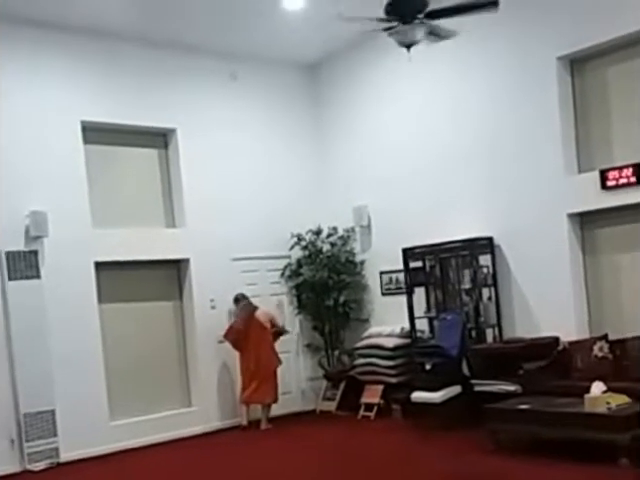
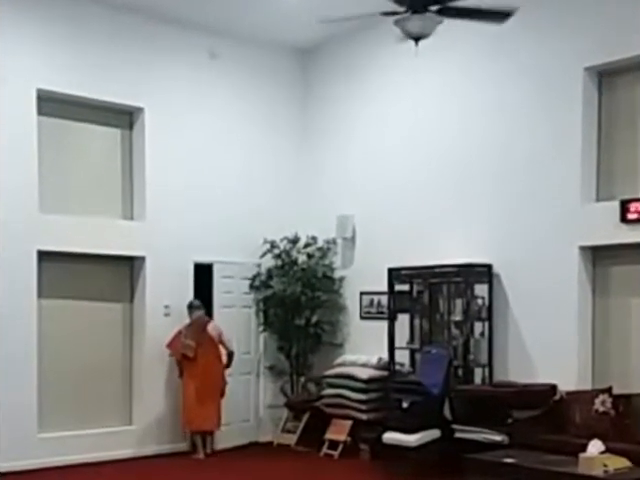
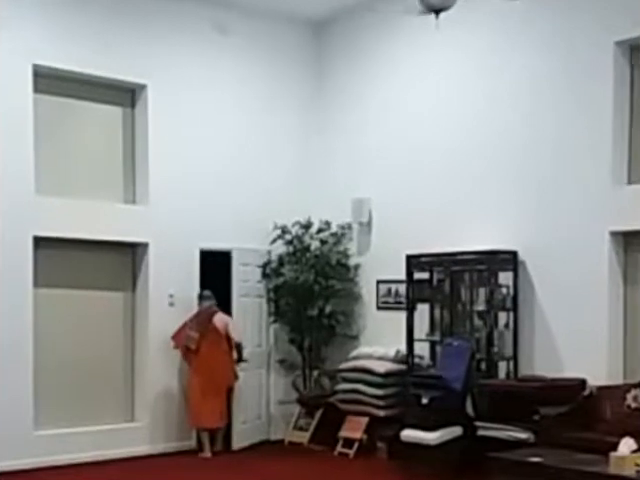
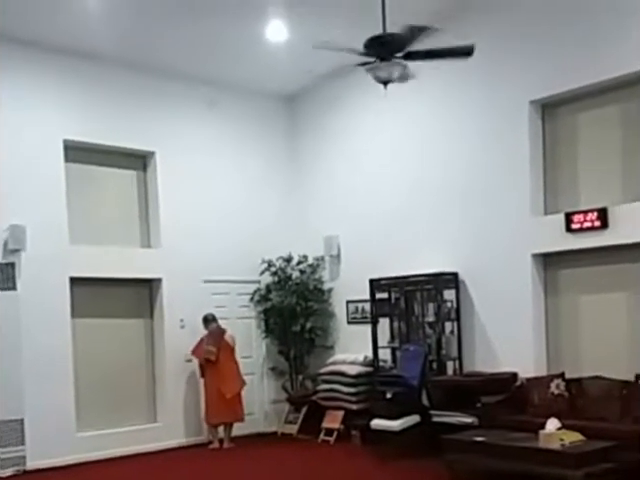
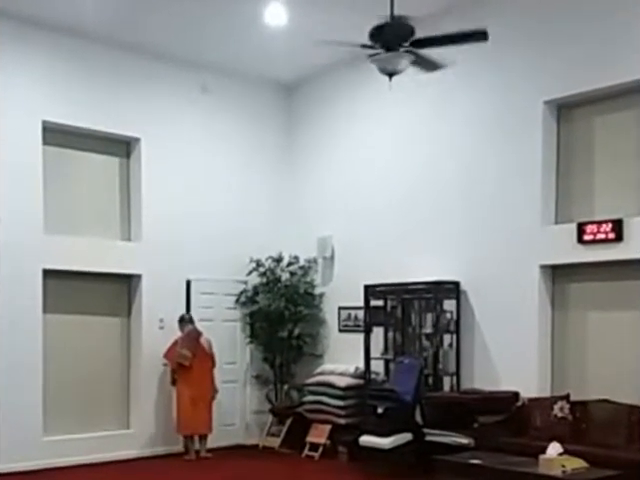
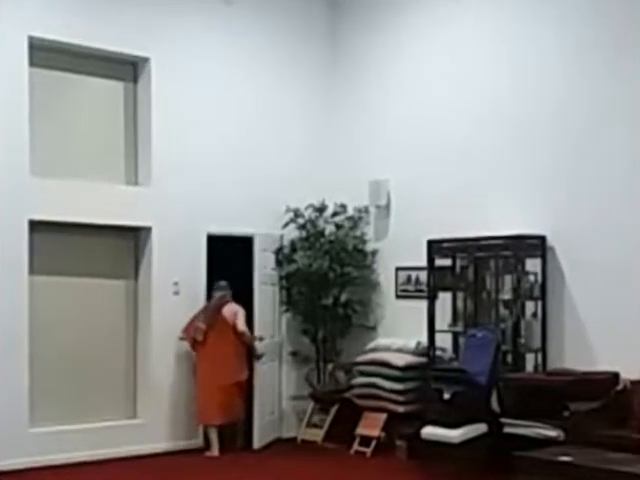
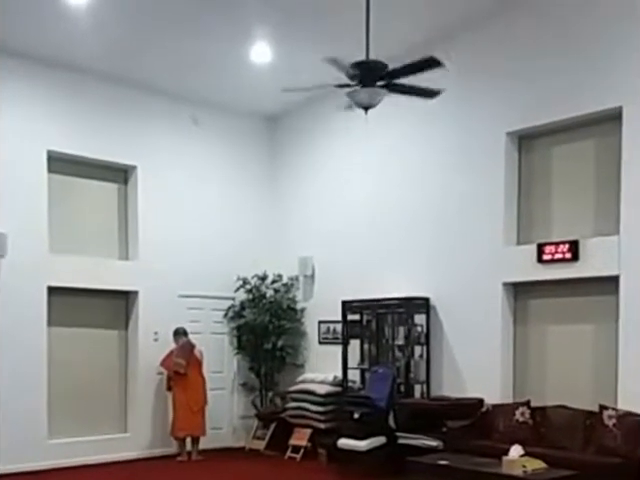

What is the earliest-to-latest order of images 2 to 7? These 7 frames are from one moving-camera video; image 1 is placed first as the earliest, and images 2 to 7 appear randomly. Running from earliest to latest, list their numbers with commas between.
4, 7, 5, 2, 3, 6
